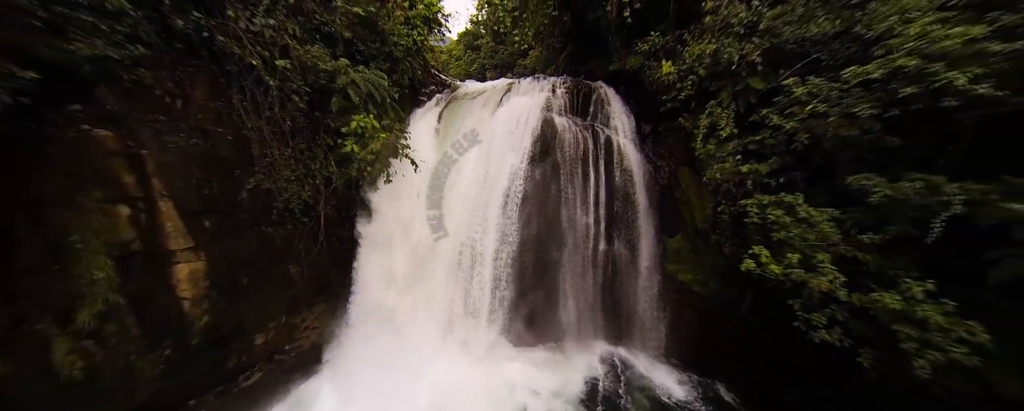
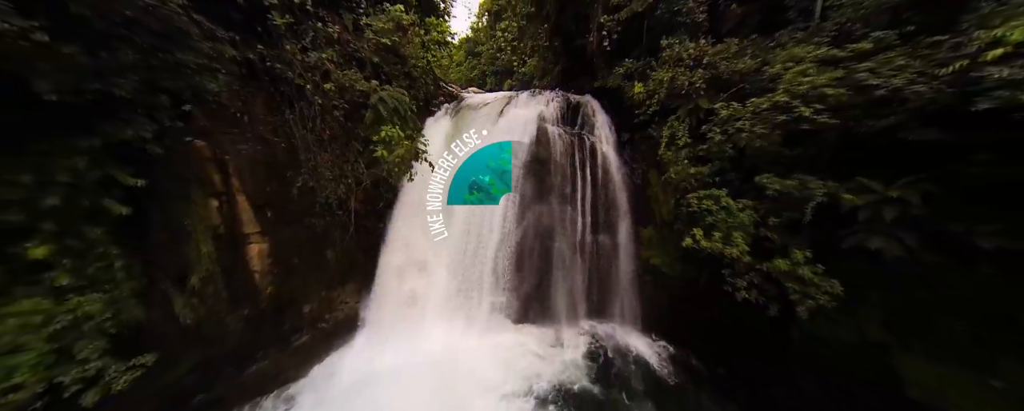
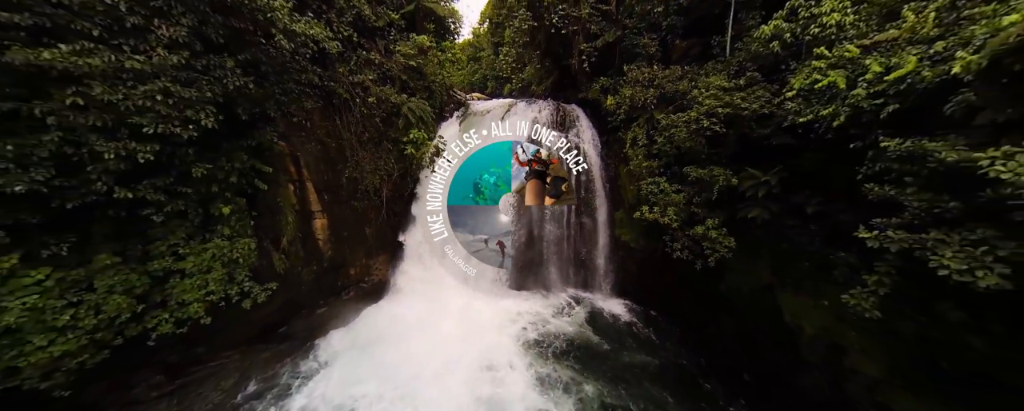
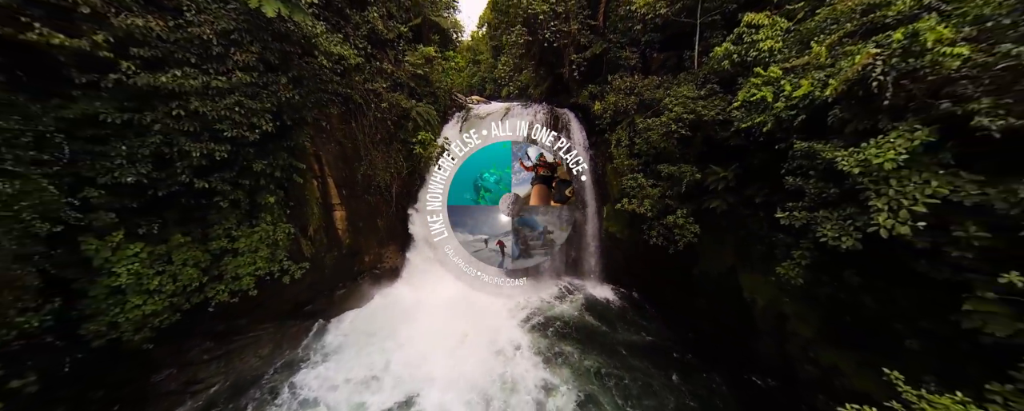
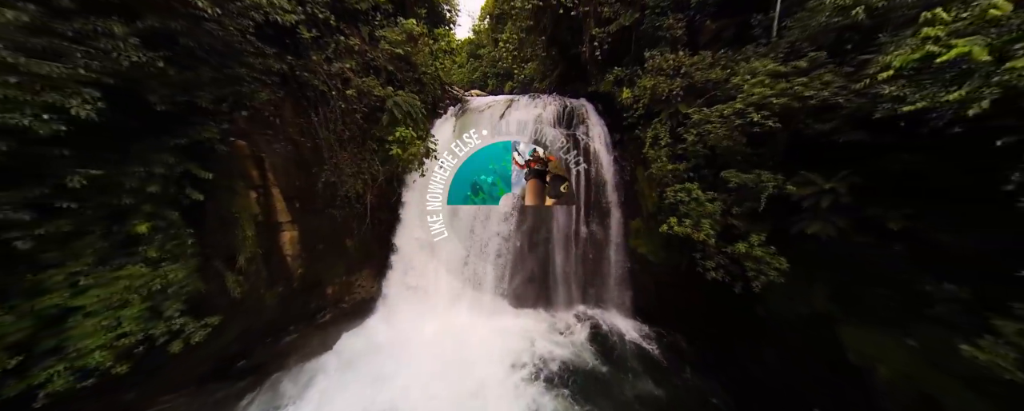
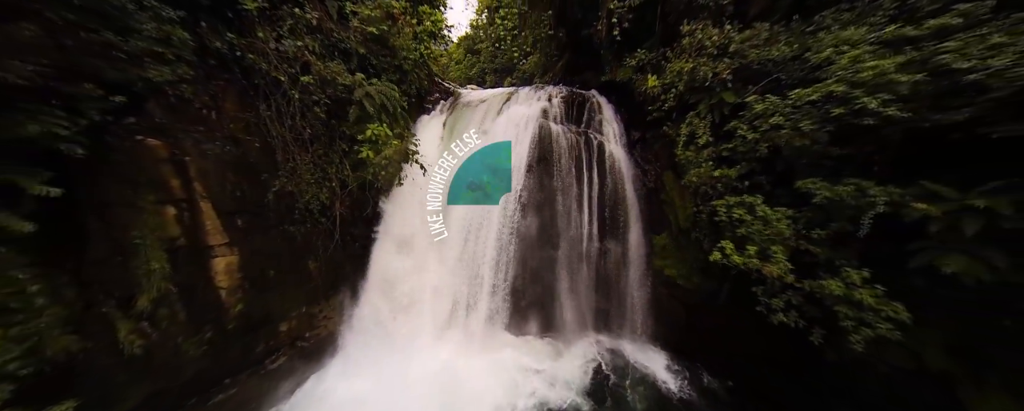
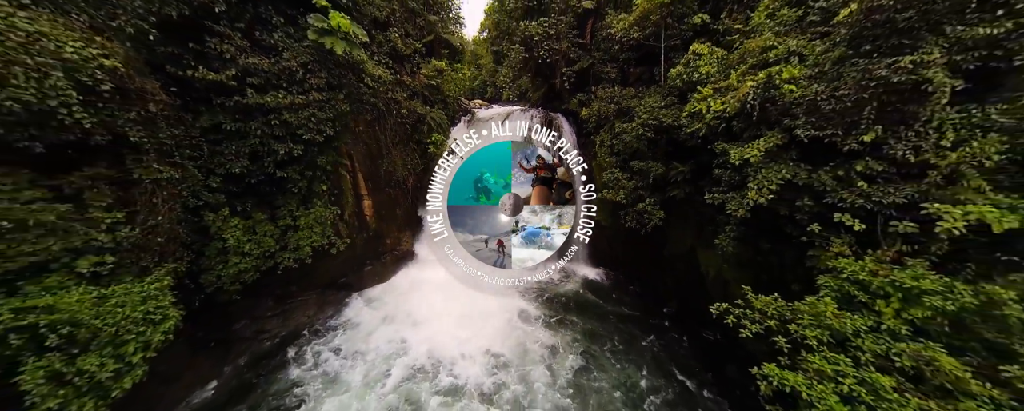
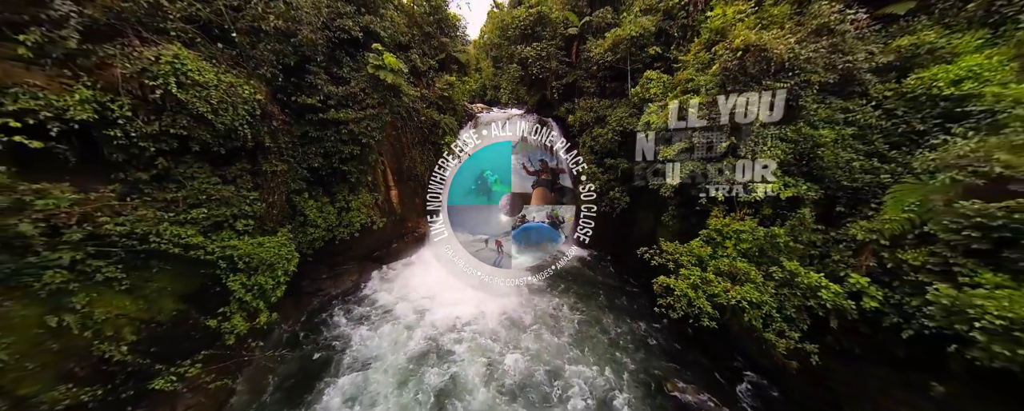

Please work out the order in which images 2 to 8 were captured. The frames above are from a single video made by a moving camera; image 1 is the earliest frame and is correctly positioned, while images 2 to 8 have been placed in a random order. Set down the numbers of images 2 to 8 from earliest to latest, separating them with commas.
6, 2, 5, 3, 4, 7, 8
